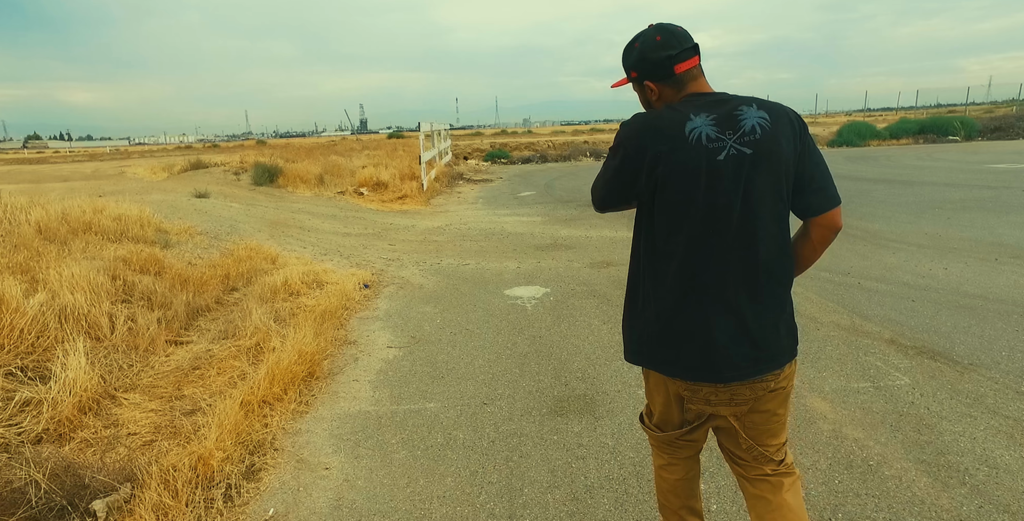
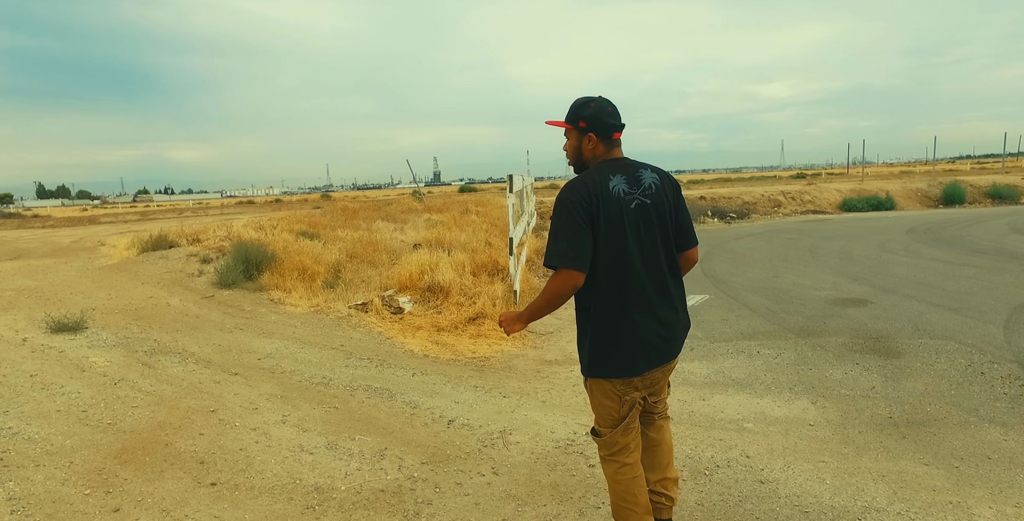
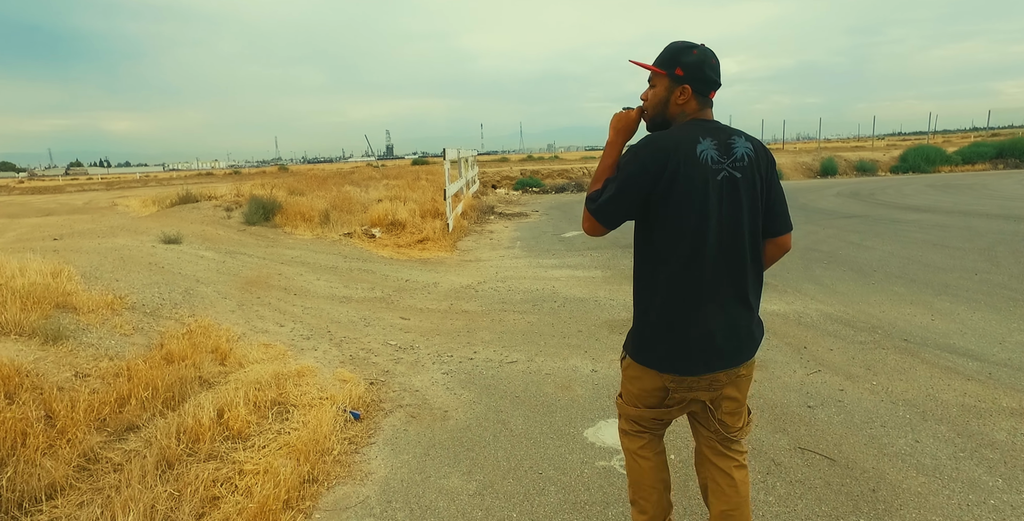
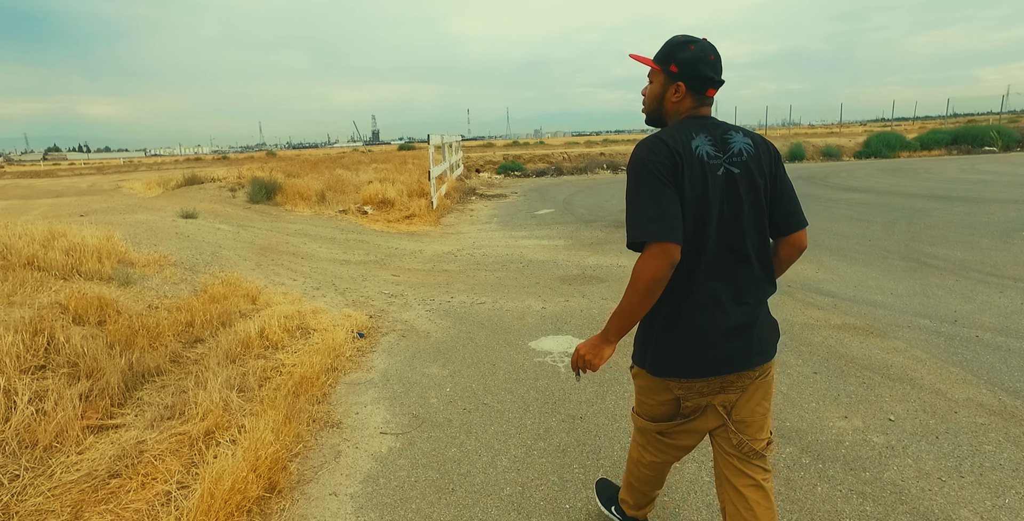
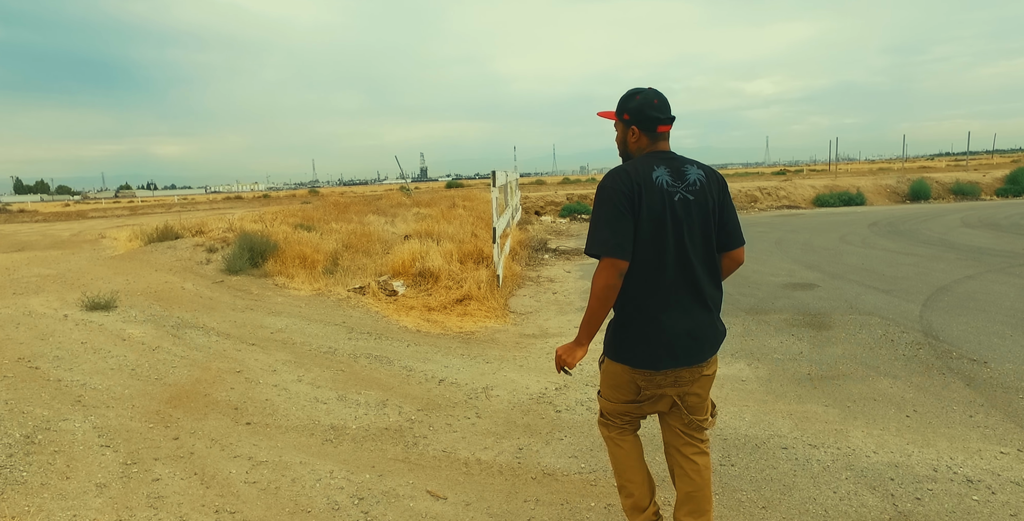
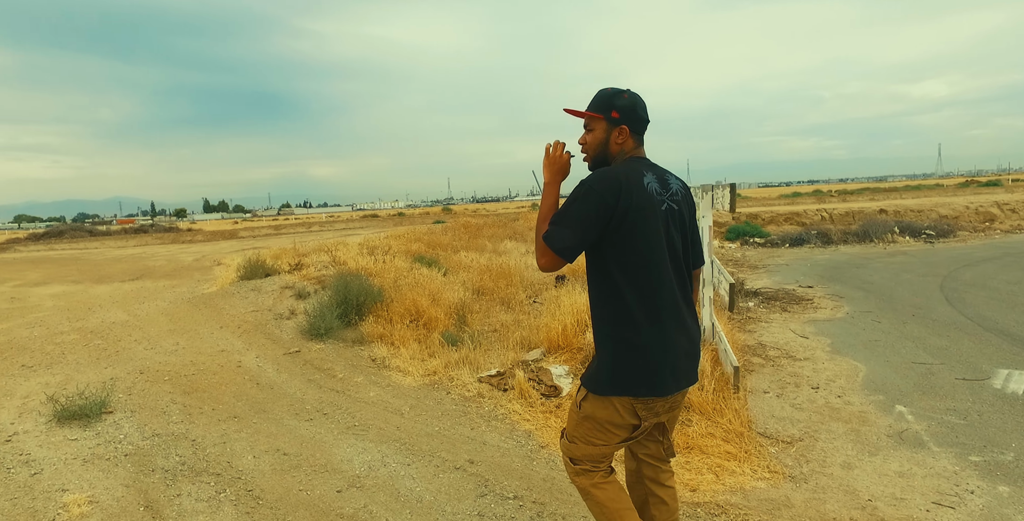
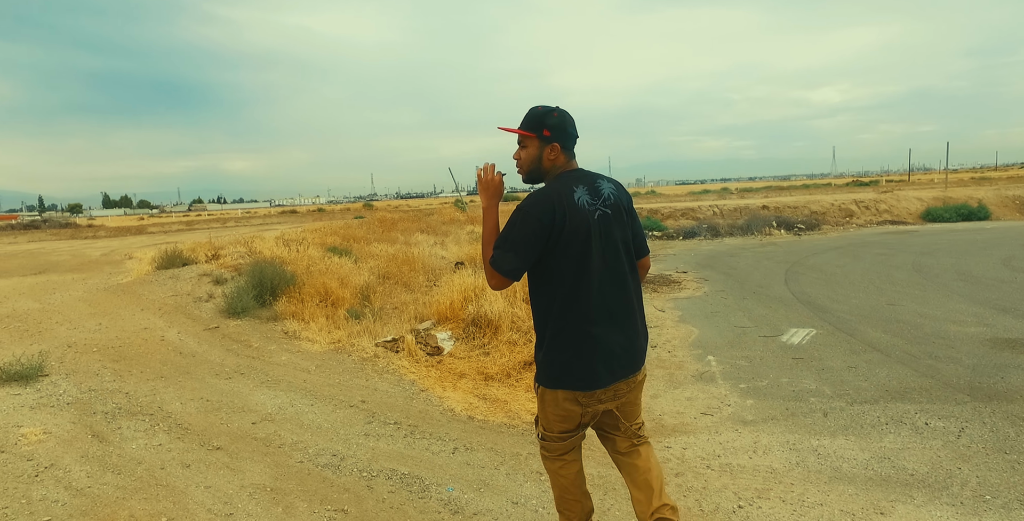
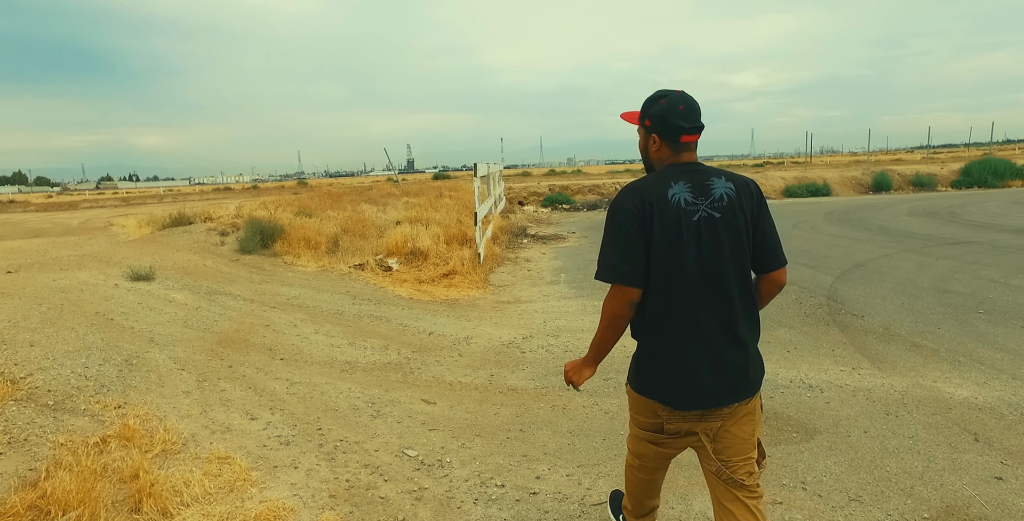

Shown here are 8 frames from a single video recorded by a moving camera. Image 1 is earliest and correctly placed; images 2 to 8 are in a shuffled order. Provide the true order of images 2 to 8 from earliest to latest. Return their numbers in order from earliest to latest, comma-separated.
4, 3, 8, 5, 2, 7, 6
